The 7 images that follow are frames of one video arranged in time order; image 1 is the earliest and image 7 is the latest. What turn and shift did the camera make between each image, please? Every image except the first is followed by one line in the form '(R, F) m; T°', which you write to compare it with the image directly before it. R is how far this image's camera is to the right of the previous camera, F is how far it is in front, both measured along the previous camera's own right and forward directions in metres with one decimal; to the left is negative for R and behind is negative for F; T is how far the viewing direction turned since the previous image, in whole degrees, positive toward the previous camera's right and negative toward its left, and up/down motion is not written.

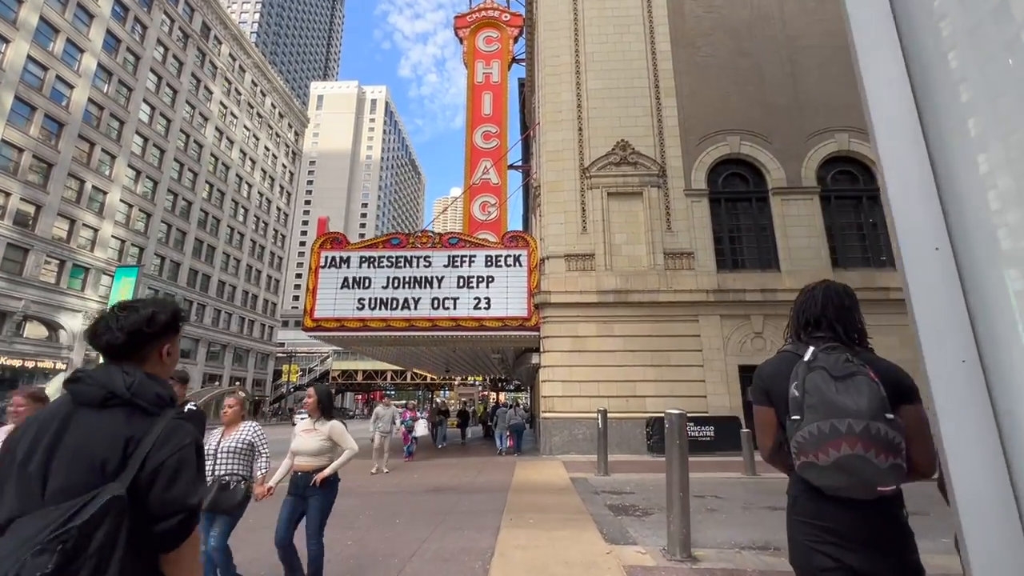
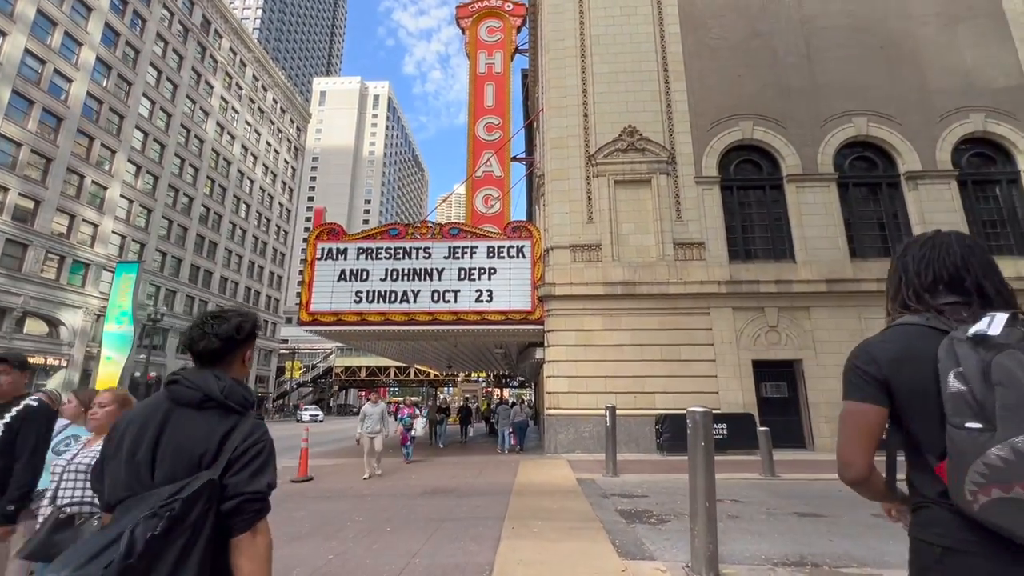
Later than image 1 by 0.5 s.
(0.0, +0.6) m; 0°
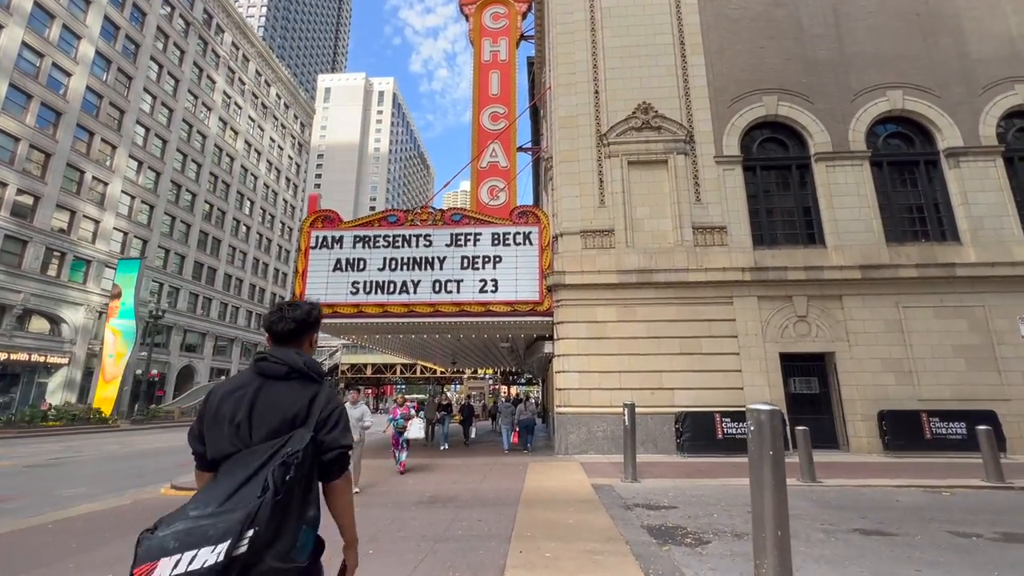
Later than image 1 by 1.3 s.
(0.0, +1.1) m; -1°
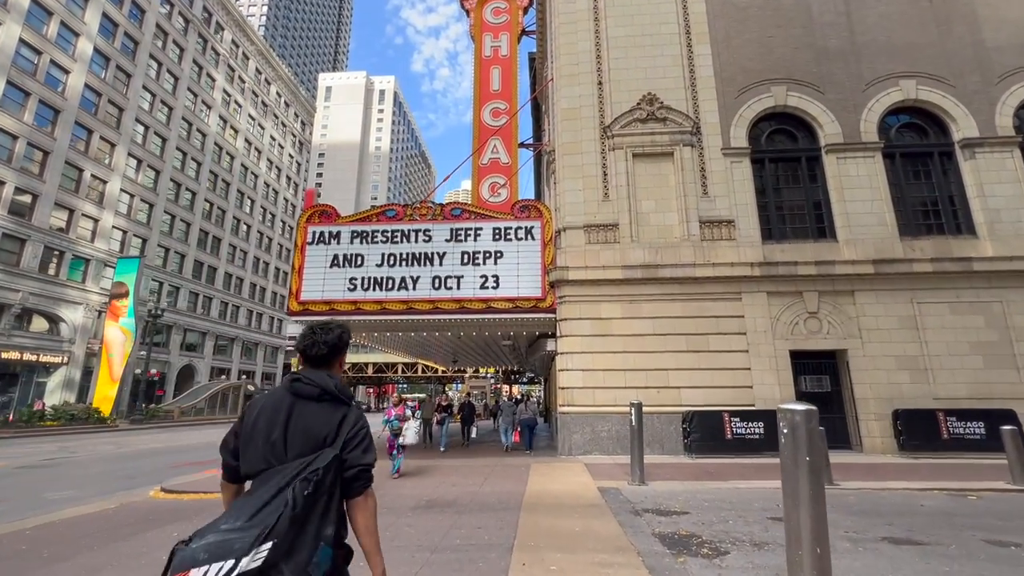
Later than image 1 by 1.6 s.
(0.0, +0.4) m; 0°
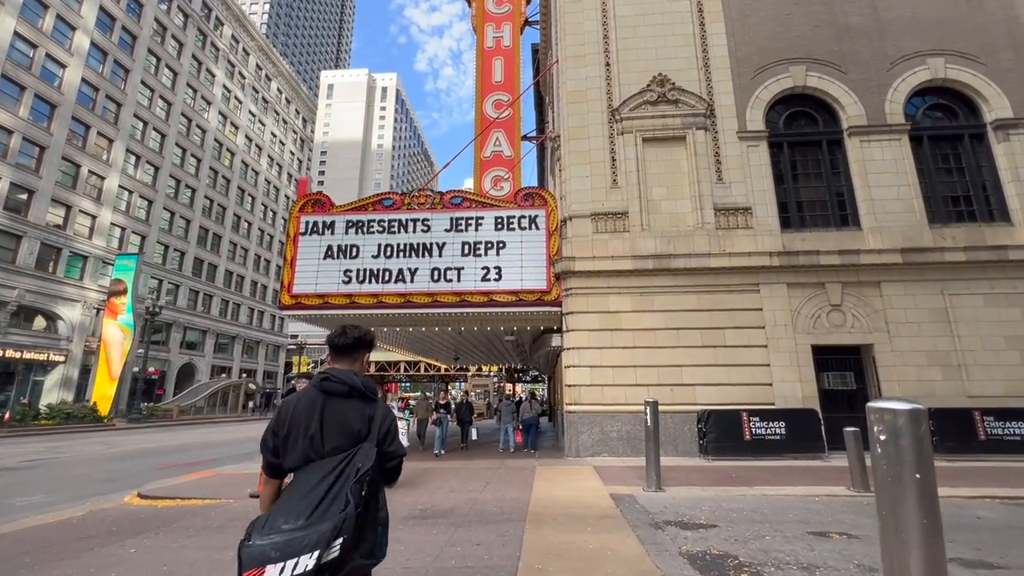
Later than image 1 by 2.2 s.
(0.0, +0.8) m; 0°
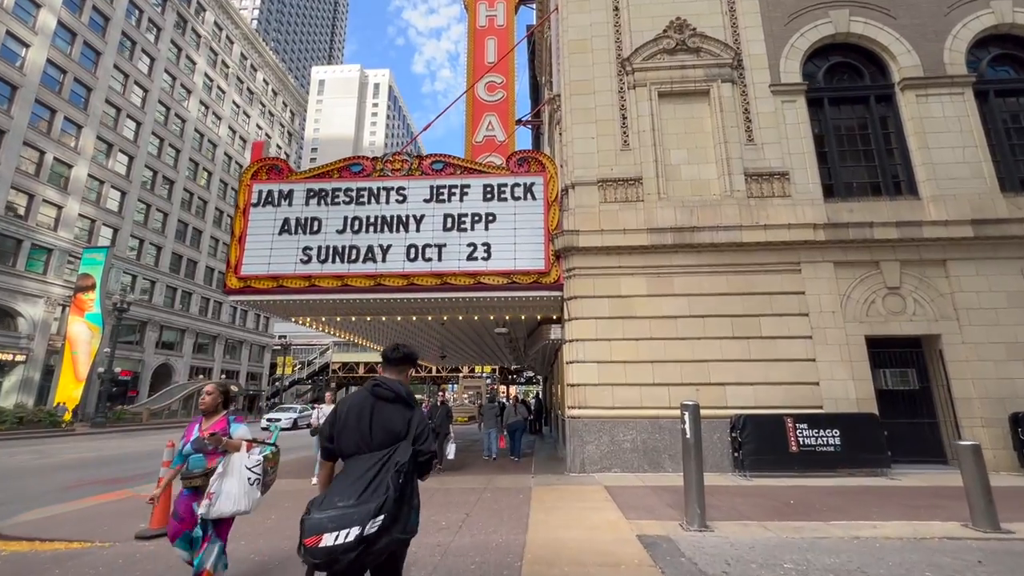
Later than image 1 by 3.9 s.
(+0.1, +2.2) m; +1°
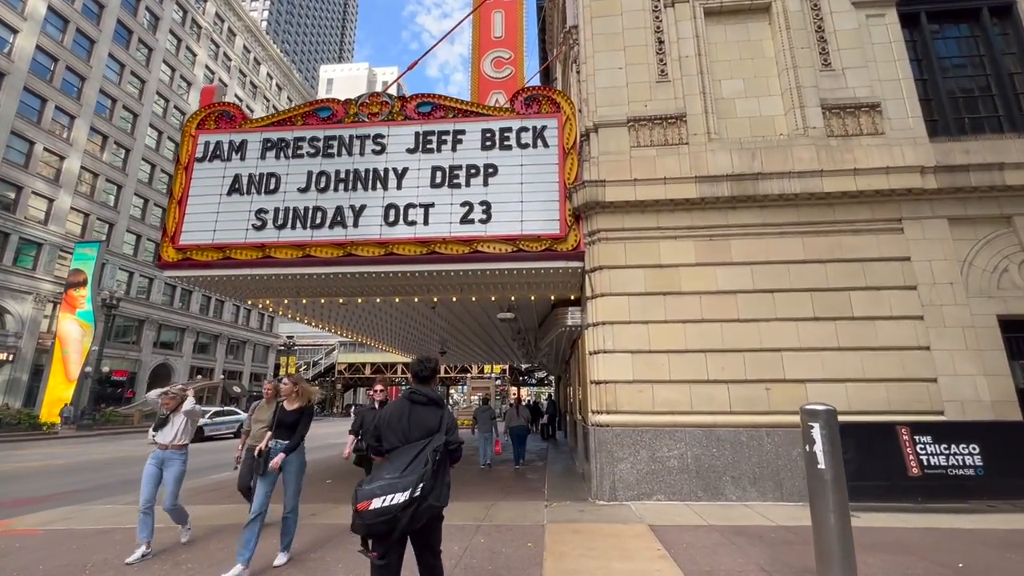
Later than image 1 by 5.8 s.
(+0.1, +2.5) m; -1°
